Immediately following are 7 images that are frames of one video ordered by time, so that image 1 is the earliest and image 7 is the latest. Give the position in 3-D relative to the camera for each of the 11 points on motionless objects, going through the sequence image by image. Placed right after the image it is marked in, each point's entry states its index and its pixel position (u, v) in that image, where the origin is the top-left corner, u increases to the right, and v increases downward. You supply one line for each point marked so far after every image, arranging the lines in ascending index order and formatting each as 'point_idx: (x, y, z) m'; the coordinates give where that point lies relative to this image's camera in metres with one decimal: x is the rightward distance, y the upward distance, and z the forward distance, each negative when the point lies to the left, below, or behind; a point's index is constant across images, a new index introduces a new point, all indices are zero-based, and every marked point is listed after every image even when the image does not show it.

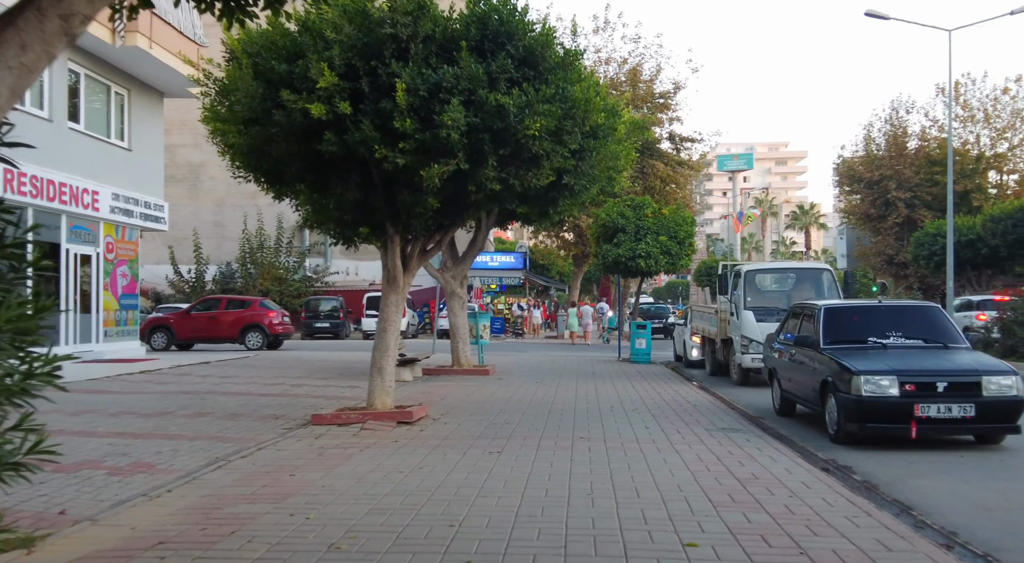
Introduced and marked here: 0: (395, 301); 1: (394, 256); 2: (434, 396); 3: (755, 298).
0: (-1.6, -0.3, +11.1) m
1: (-1.6, +0.4, +10.9) m
2: (-1.4, -2.0, +14.1) m
3: (+5.1, -0.3, +16.9) m
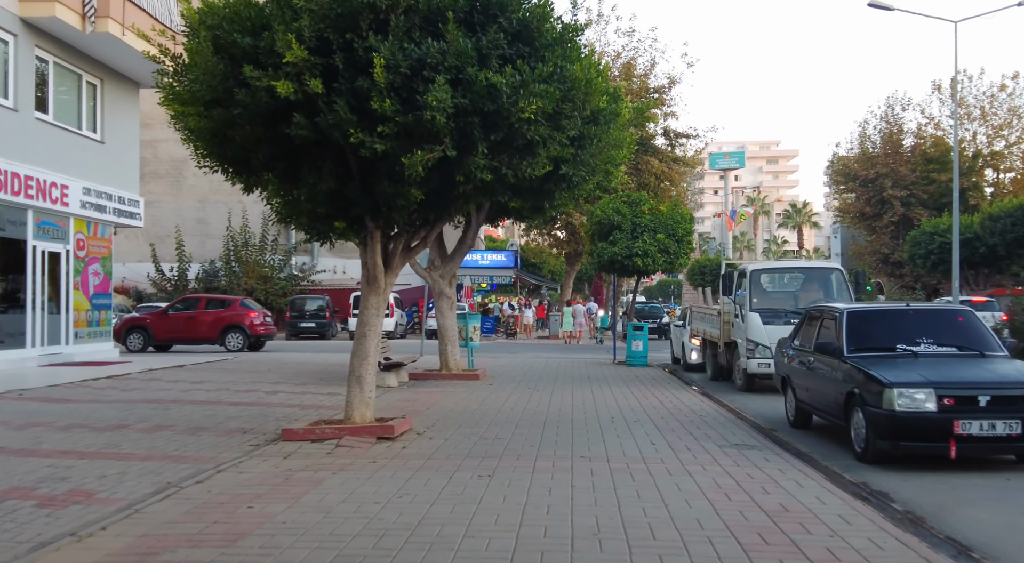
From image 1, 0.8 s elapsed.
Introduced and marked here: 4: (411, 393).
0: (-1.7, -0.3, +10.1) m
1: (-1.7, +0.3, +9.9) m
2: (-1.5, -2.0, +13.1) m
3: (+4.9, -0.4, +16.0) m
4: (-1.9, -2.1, +15.3) m
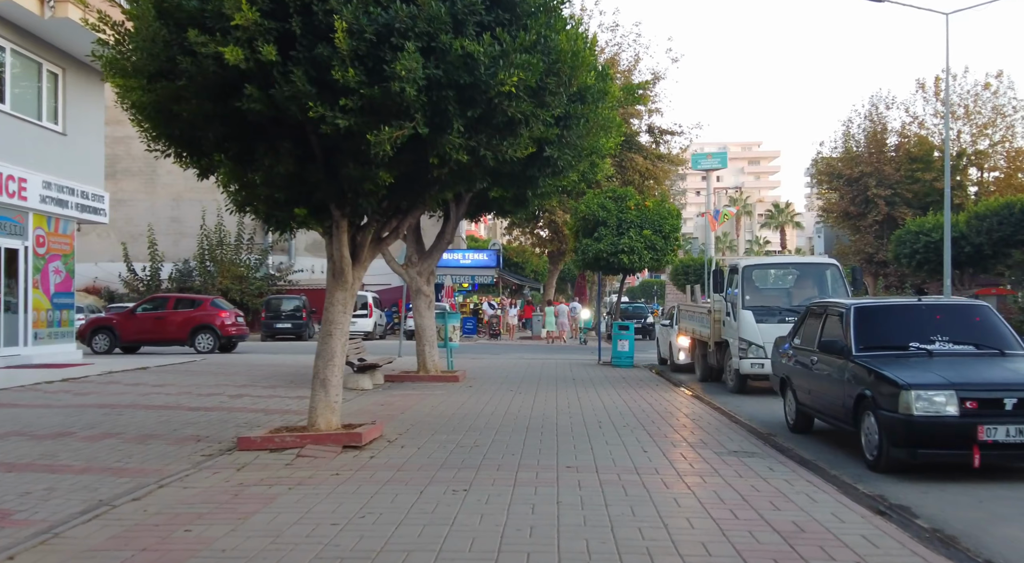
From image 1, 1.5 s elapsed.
0: (-1.9, -0.2, +9.3) m
1: (-1.9, +0.4, +9.0) m
2: (-1.8, -1.9, +12.2) m
3: (+4.5, -0.3, +15.2) m
4: (-2.2, -2.0, +14.4) m
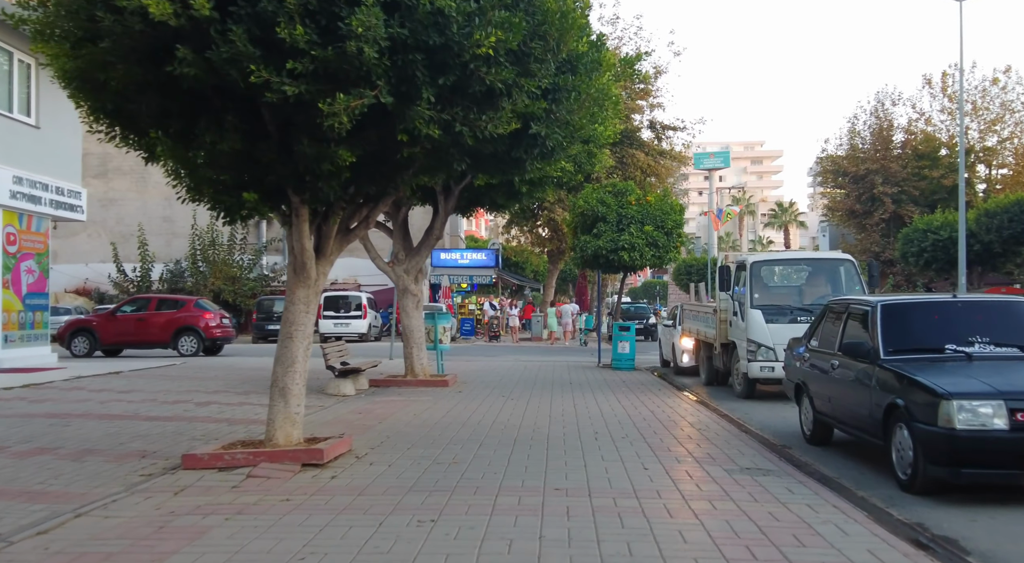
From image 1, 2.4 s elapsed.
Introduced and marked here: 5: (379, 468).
0: (-2.1, -0.2, +8.2) m
1: (-2.1, +0.5, +8.0) m
2: (-2.0, -1.9, +11.2) m
3: (+4.4, -0.2, +14.2) m
4: (-2.4, -2.0, +13.4) m
5: (-1.3, -1.8, +7.8) m
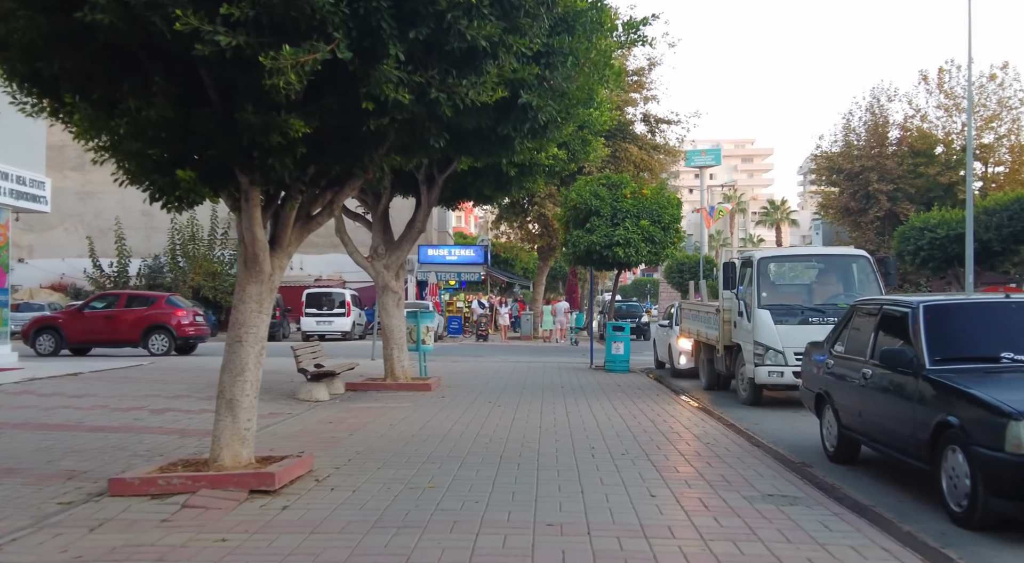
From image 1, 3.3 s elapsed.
0: (-2.2, -0.1, +7.1) m
1: (-2.2, +0.5, +6.8) m
2: (-2.1, -1.8, +10.0) m
3: (+4.2, -0.2, +13.1) m
4: (-2.6, -1.9, +12.3) m
5: (-1.4, -1.8, +6.7) m
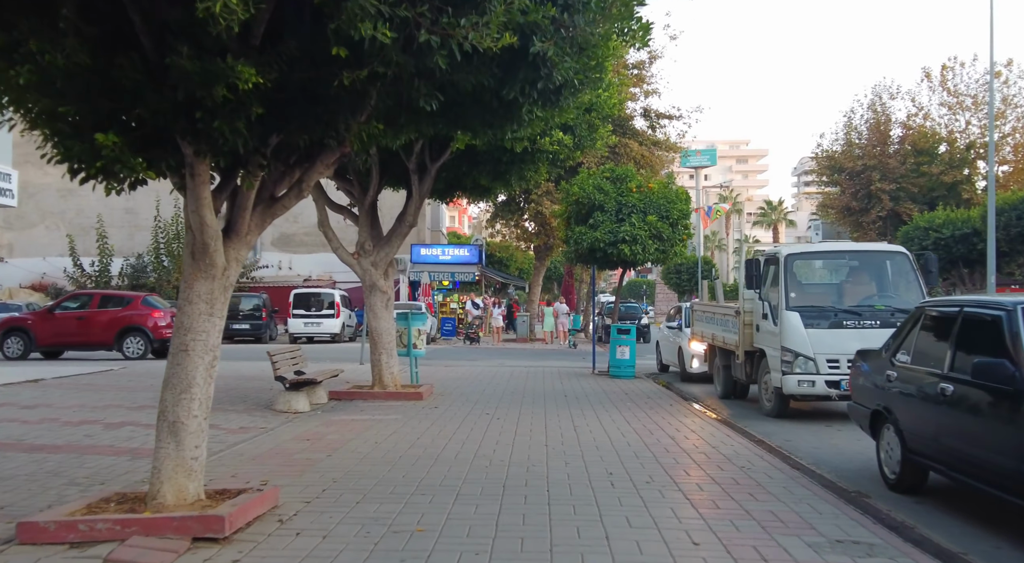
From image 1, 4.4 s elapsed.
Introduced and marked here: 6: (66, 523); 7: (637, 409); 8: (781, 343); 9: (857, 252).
0: (-2.2, -0.1, +5.8) m
1: (-2.1, +0.5, +5.5) m
2: (-2.1, -1.8, +8.7) m
3: (+4.2, -0.2, +11.9) m
4: (-2.6, -1.9, +10.9) m
5: (-1.4, -1.7, +5.4) m
6: (-2.9, -1.6, +5.2) m
7: (+2.0, -2.1, +13.3) m
8: (+3.9, -0.9, +11.7) m
9: (+5.1, +0.4, +12.1) m
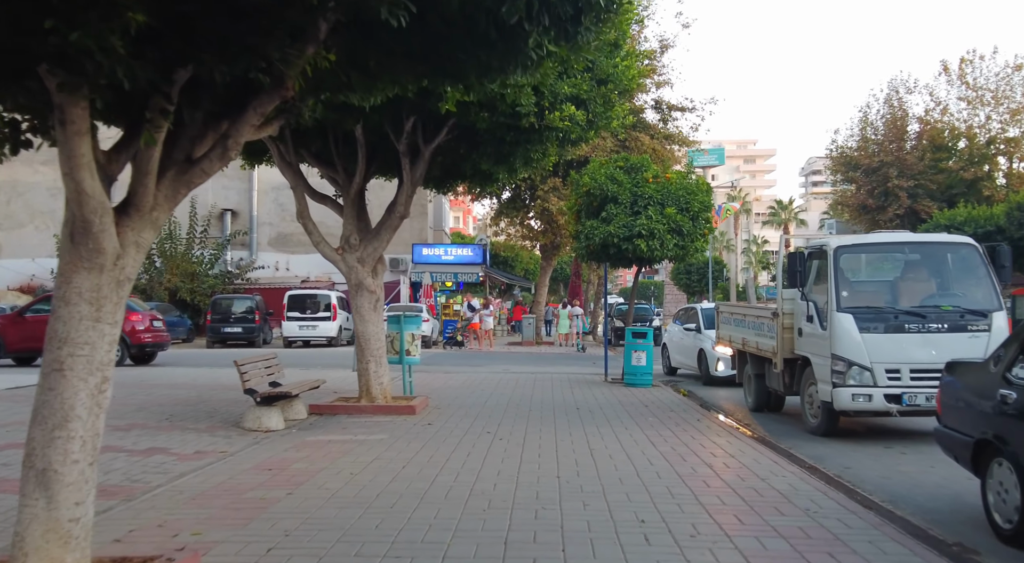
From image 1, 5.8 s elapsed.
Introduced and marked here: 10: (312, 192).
0: (-2.1, 0.0, +4.2) m
1: (-2.1, +0.6, +3.9) m
2: (-2.1, -1.8, +7.1) m
3: (+4.2, -0.1, +10.2) m
4: (-2.5, -1.9, +9.3) m
5: (-1.3, -1.7, +3.8) m
6: (-2.9, -1.5, +3.6) m
7: (+2.1, -2.1, +11.7) m
8: (+3.9, -0.8, +10.0) m
9: (+5.2, +0.5, +10.5) m
10: (-3.0, +1.4, +12.3) m
